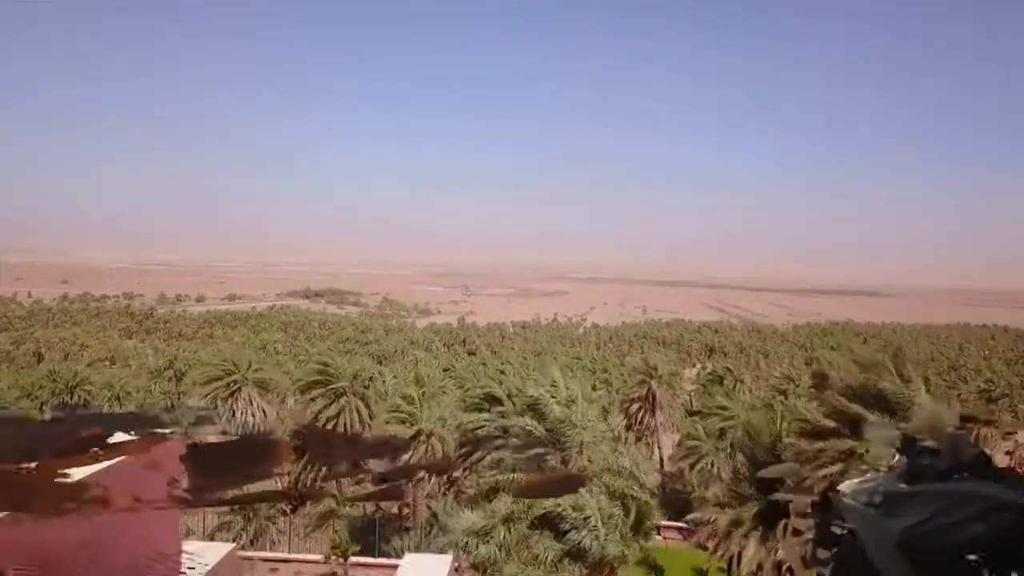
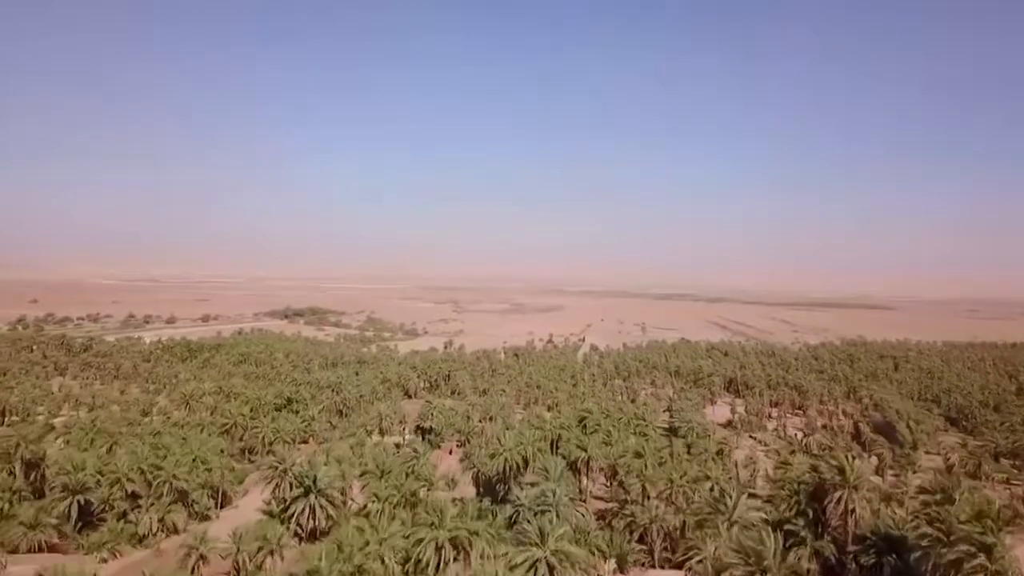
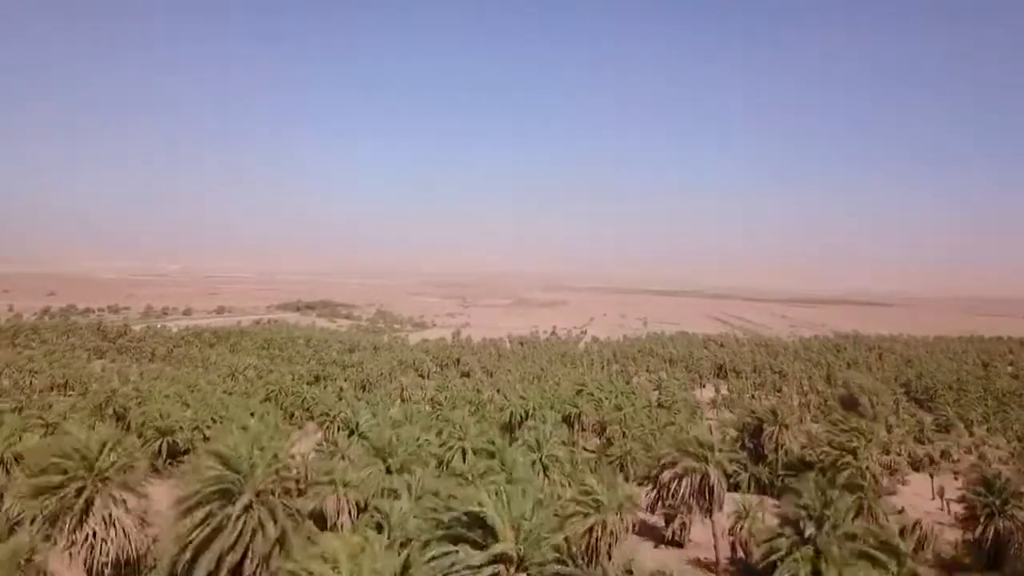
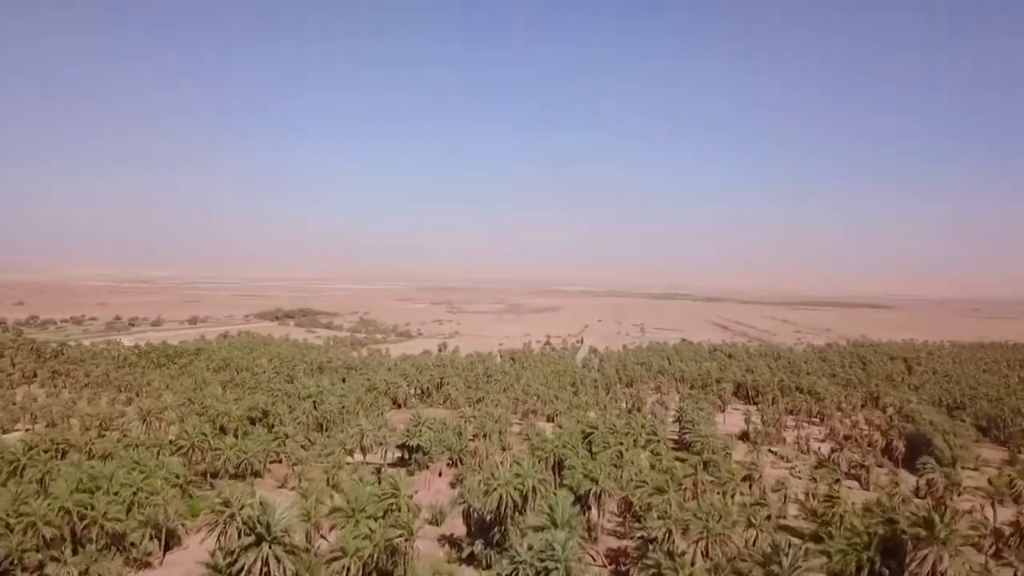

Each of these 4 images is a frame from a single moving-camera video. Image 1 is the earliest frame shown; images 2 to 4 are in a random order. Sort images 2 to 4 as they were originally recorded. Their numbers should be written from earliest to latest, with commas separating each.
3, 2, 4
